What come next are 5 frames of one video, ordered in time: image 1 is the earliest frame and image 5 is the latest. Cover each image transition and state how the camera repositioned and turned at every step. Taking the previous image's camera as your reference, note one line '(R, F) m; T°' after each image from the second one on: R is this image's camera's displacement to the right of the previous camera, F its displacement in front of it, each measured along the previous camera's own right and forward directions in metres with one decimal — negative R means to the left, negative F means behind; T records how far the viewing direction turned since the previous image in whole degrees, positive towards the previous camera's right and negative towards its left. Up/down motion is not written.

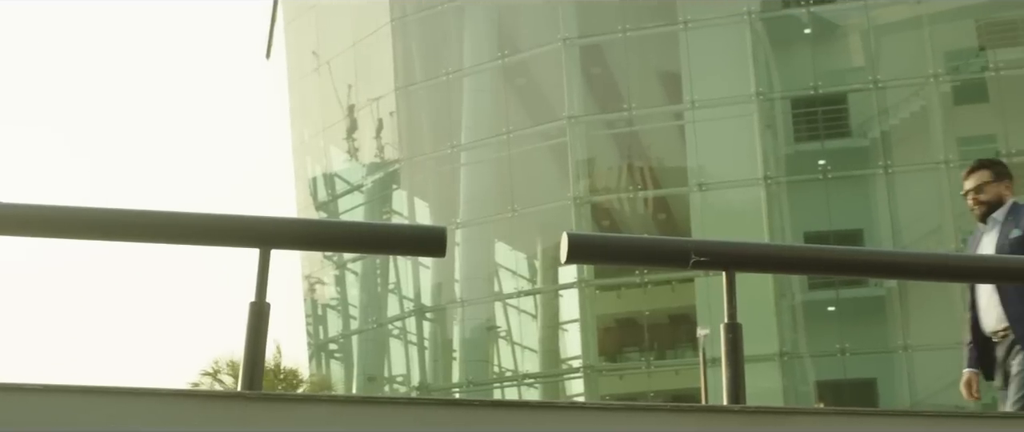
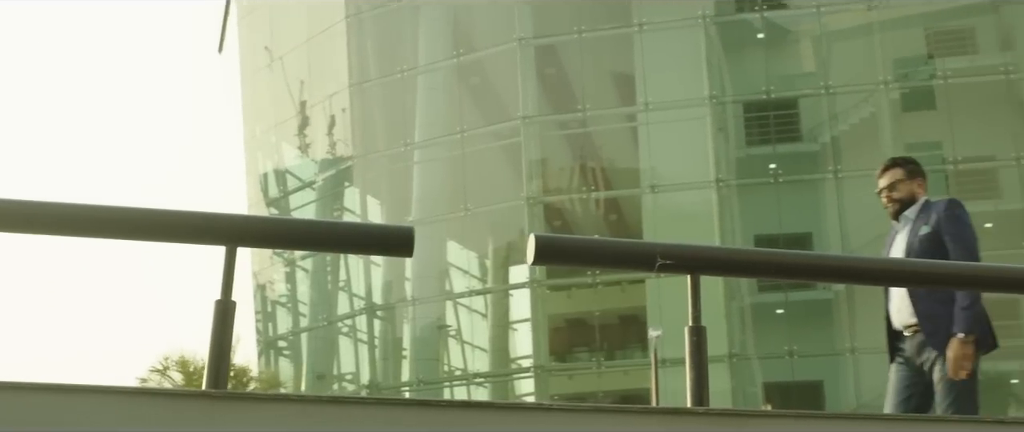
(-0.1, 0.0) m; +2°
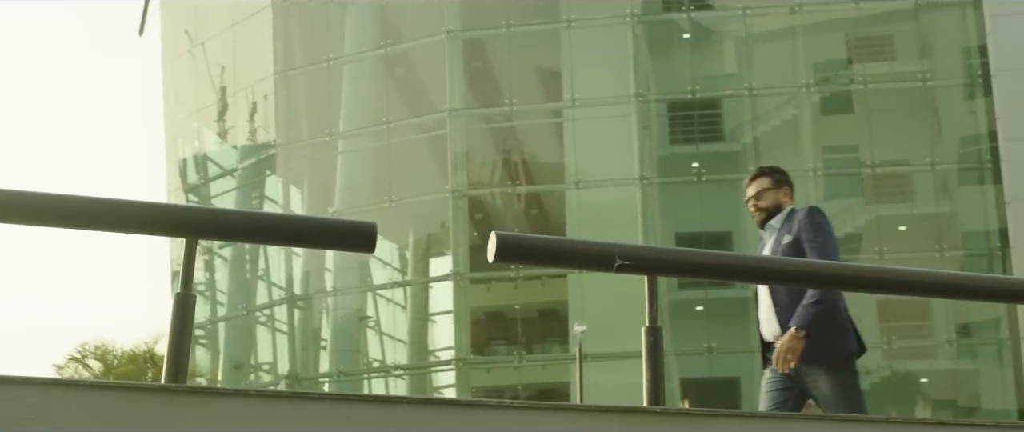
(-0.3, 0.0) m; +4°
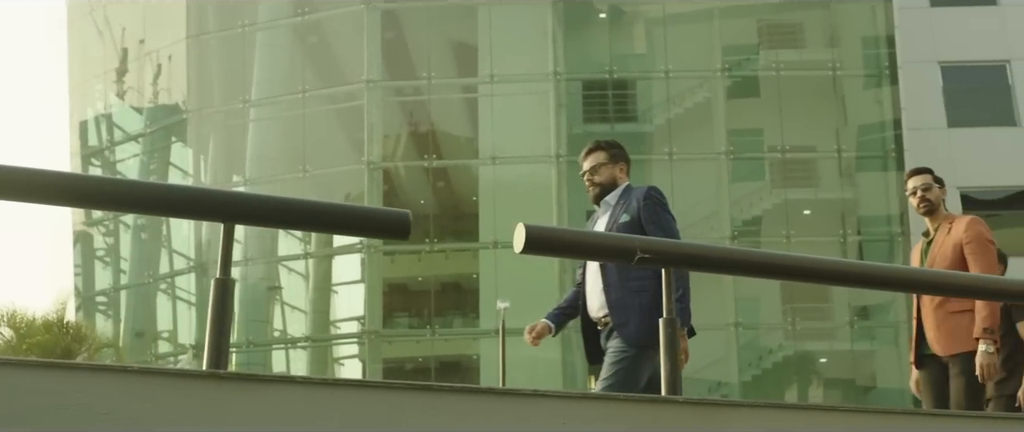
(-0.6, 0.0) m; +6°
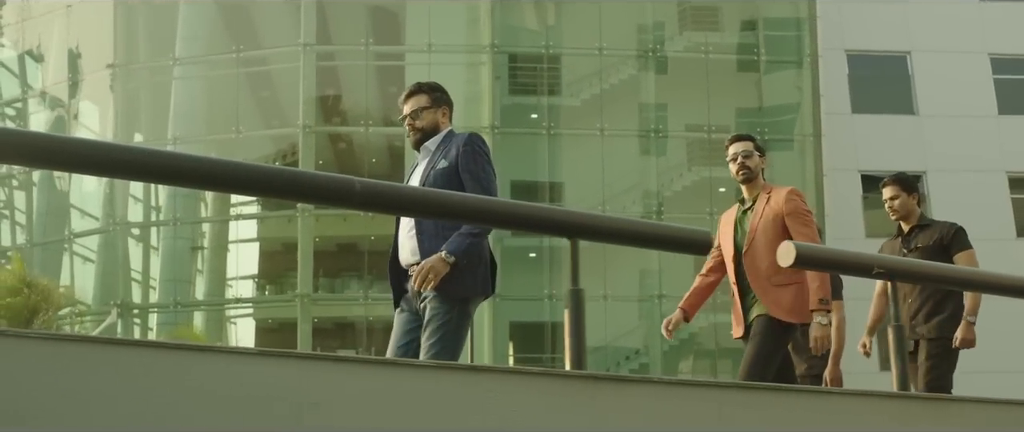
(-1.1, -0.1) m; +7°
